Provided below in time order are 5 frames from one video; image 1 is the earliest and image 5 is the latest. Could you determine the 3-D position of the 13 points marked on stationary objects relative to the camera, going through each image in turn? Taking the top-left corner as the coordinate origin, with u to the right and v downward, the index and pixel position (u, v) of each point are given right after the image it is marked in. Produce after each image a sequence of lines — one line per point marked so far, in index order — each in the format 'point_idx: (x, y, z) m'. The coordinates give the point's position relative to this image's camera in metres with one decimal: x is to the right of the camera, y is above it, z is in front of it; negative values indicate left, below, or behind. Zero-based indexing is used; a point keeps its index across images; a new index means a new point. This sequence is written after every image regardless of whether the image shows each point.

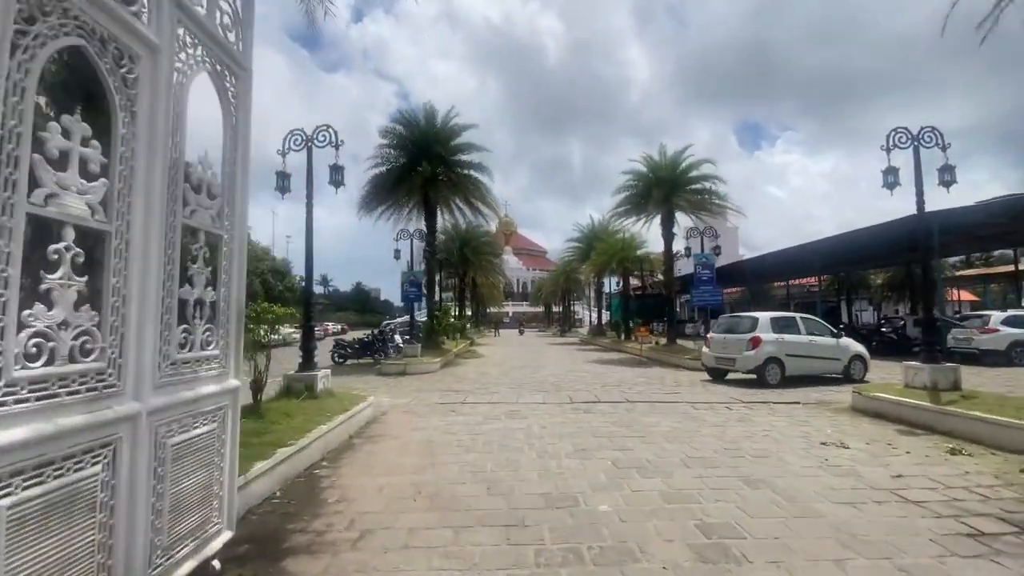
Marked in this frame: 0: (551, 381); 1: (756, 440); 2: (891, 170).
0: (+1.3, -3.0, +15.2) m
1: (+4.3, -2.7, +8.2) m
2: (+9.4, +3.0, +11.6) m
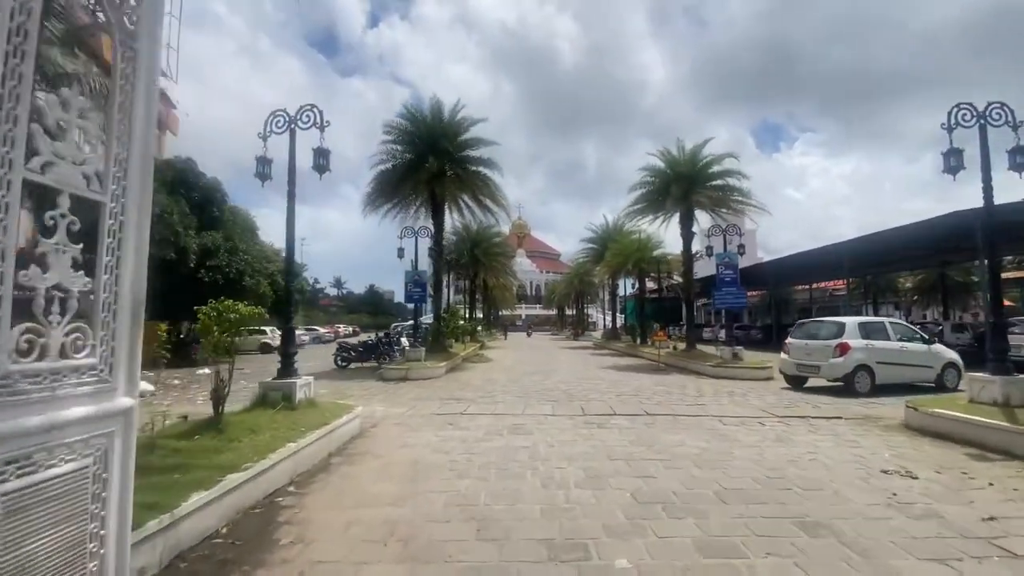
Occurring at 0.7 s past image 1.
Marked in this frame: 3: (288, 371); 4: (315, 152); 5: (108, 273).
0: (+1.6, -3.0, +14.0) m
1: (+4.3, -2.7, +6.9) m
2: (+9.6, +2.9, +10.2) m
3: (-4.1, -1.5, +8.6) m
4: (-3.7, +2.5, +8.7) m
5: (-2.6, +0.1, +3.0) m
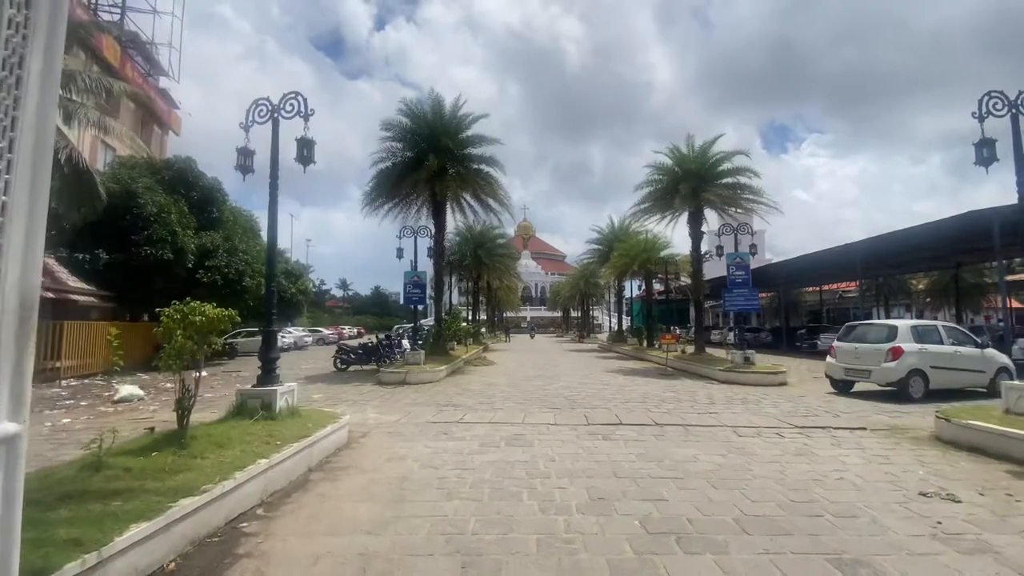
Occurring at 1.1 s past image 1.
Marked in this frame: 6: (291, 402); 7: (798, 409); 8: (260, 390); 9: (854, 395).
0: (+1.6, -3.1, +13.3) m
1: (+4.2, -2.7, +6.2) m
2: (+9.5, +2.9, +9.4) m
3: (-4.2, -1.5, +8.0) m
4: (-3.7, +2.5, +8.1) m
5: (-2.7, +0.1, +2.4) m
6: (-3.9, -2.0, +8.2) m
7: (+7.4, -3.1, +12.1) m
8: (-4.2, -1.7, +7.8) m
9: (+10.7, -3.3, +14.7) m
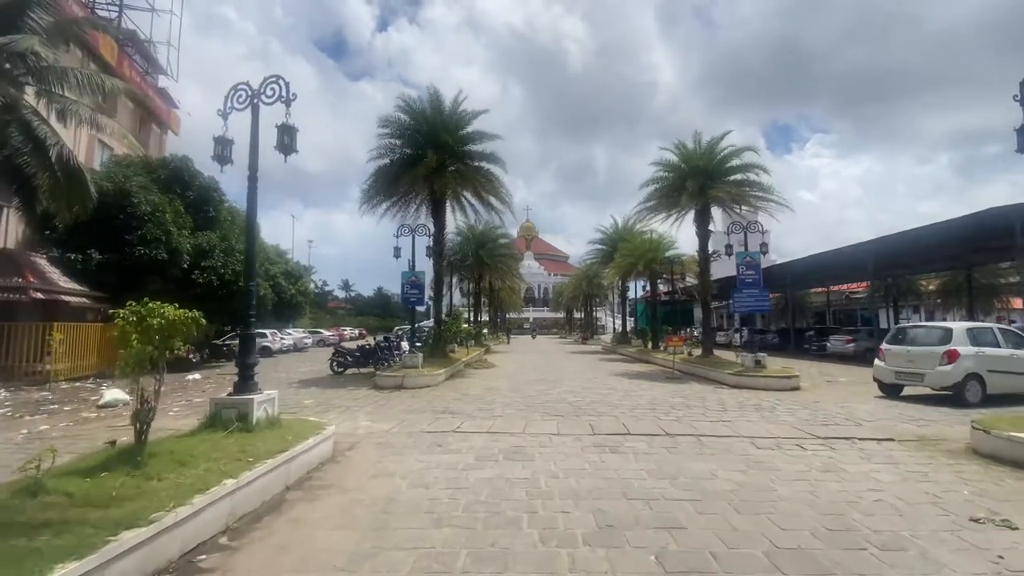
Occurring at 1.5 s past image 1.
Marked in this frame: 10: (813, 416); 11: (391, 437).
0: (+1.6, -3.1, +12.6) m
1: (+4.2, -2.7, +5.5) m
2: (+9.5, +2.9, +8.7) m
3: (-4.2, -1.5, +7.3) m
4: (-3.7, +2.5, +7.5) m
5: (-2.7, +0.1, +1.7) m
6: (-3.9, -2.0, +7.5) m
7: (+7.4, -3.1, +11.4) m
8: (-4.2, -1.7, +7.1) m
9: (+10.7, -3.3, +13.9) m
10: (+7.4, -3.2, +11.6) m
11: (-2.4, -2.9, +9.3) m
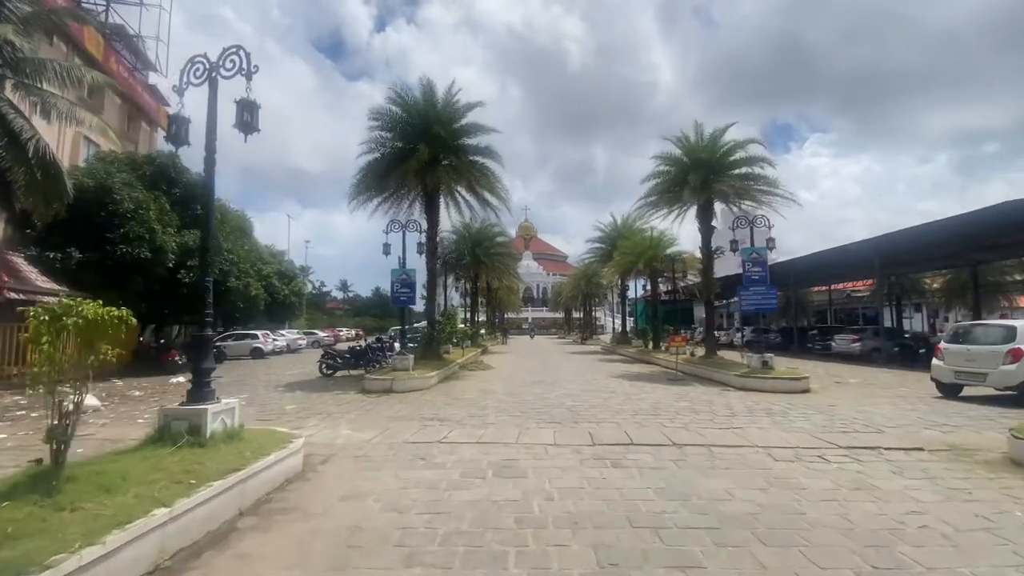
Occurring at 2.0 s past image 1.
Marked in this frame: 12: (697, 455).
0: (+1.4, -3.0, +11.8) m
1: (+4.1, -2.6, +4.7) m
2: (+9.4, +3.0, +7.9) m
3: (-4.3, -1.5, +6.5) m
4: (-3.9, +2.6, +6.6) m
5: (-2.9, +0.2, +0.9) m
6: (-4.0, -1.9, +6.7) m
7: (+7.3, -3.0, +10.6) m
8: (-4.3, -1.6, +6.3) m
9: (+10.6, -3.2, +13.1) m
10: (+7.3, -3.1, +10.8) m
11: (-2.5, -2.9, +8.4) m
12: (+3.0, -2.7, +7.7) m
